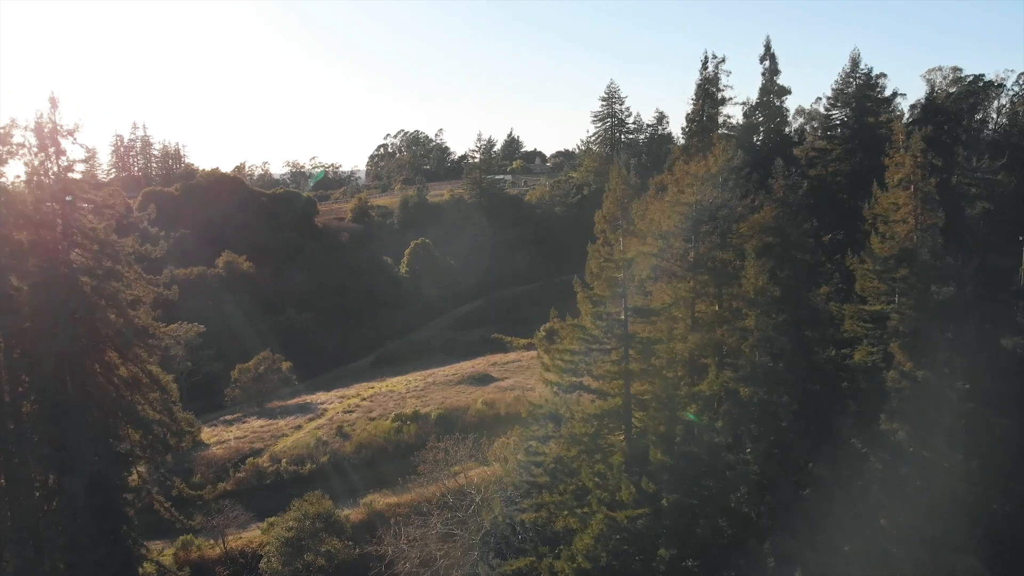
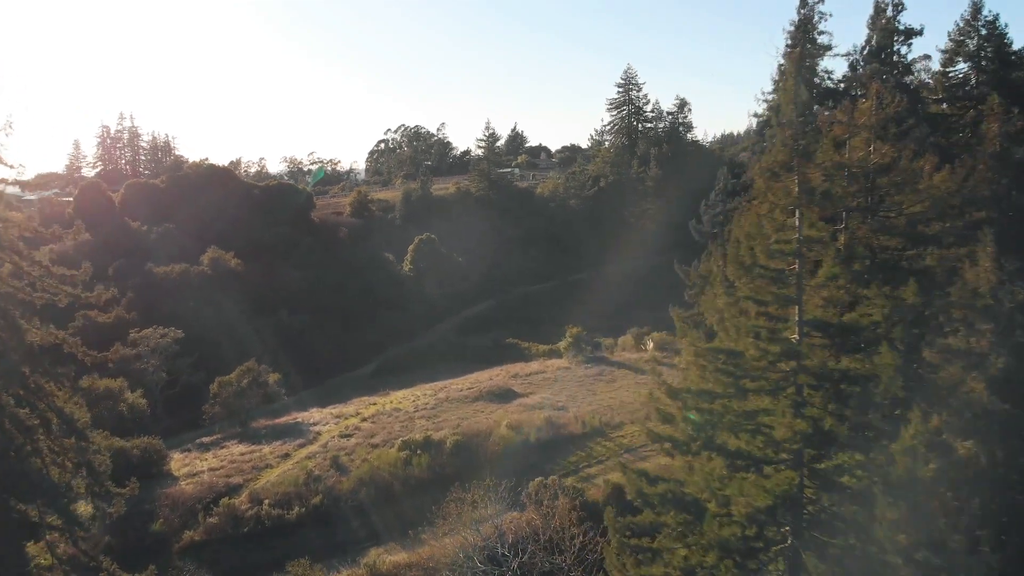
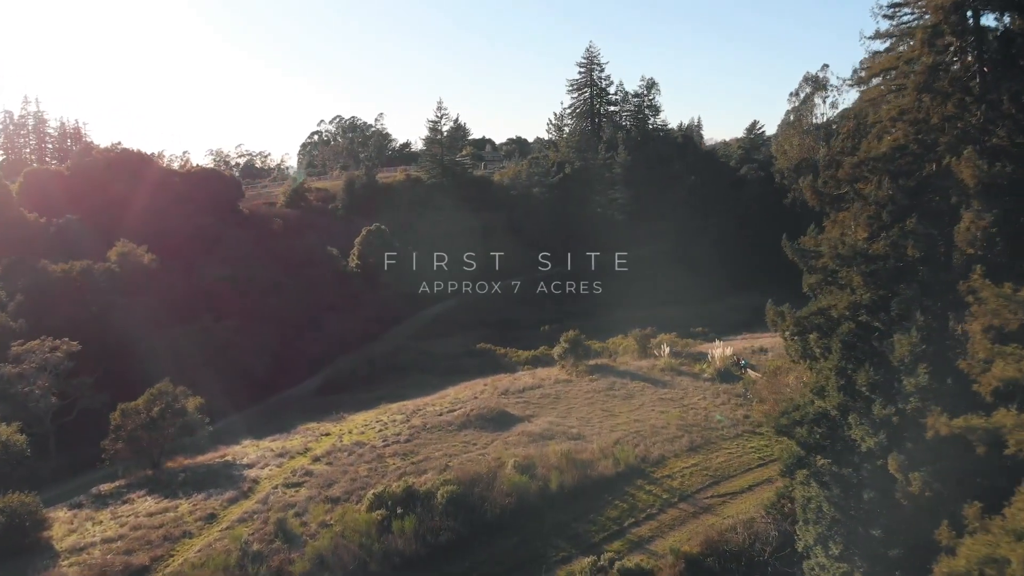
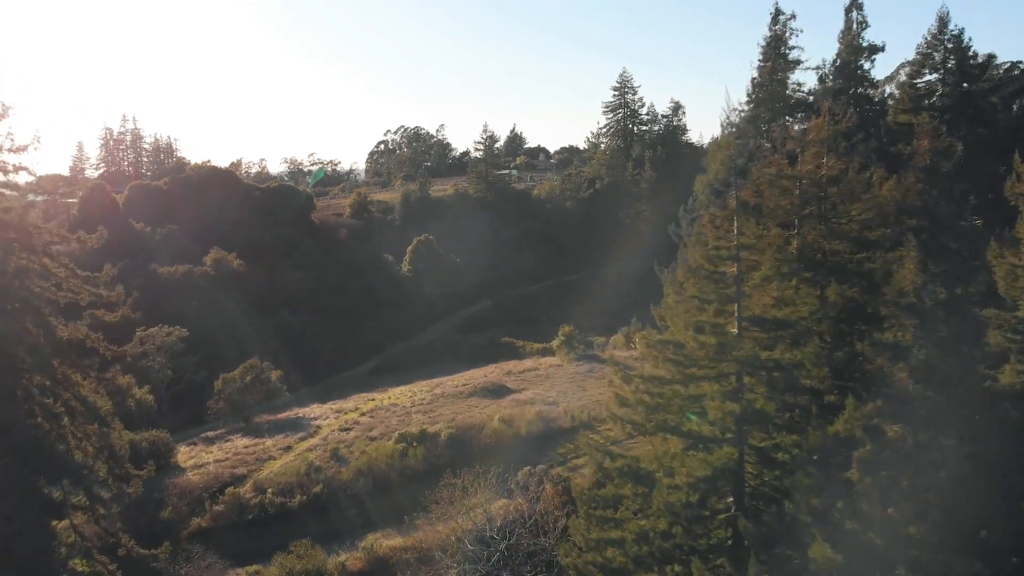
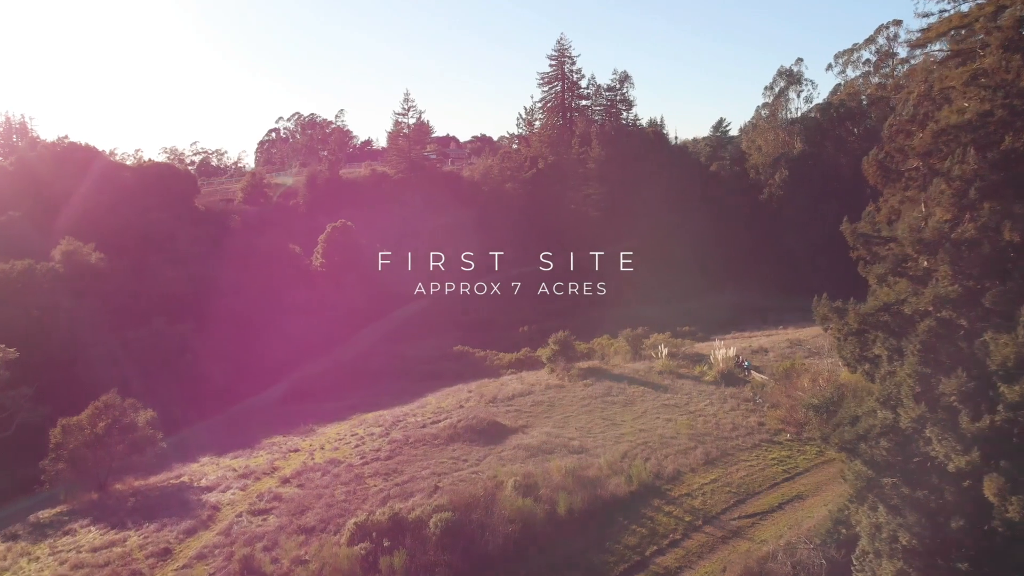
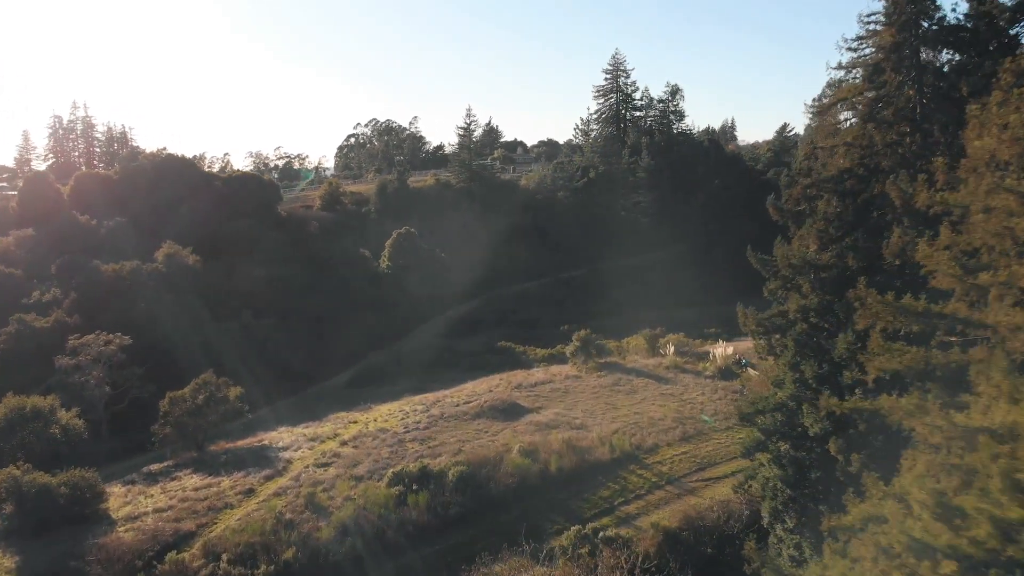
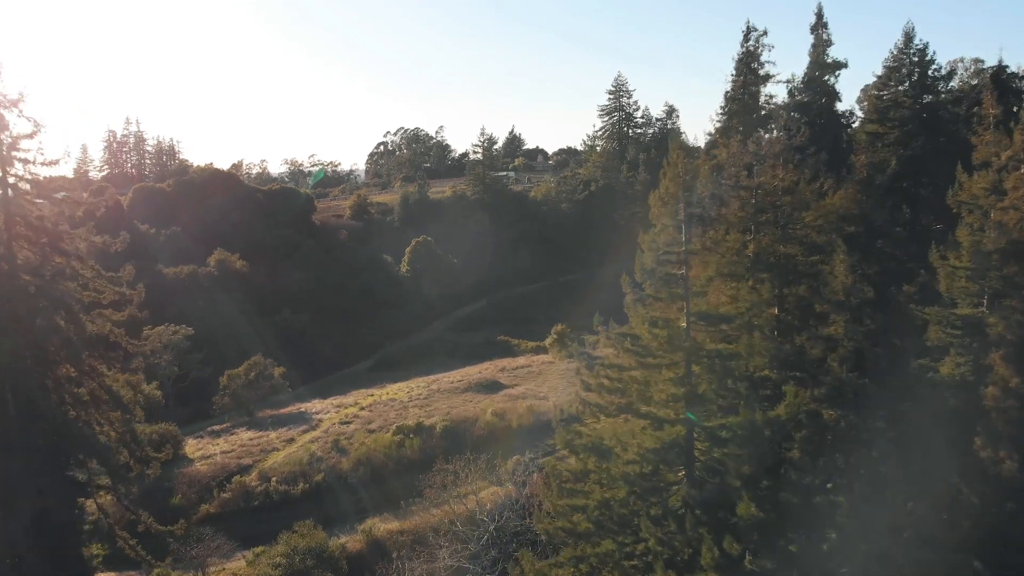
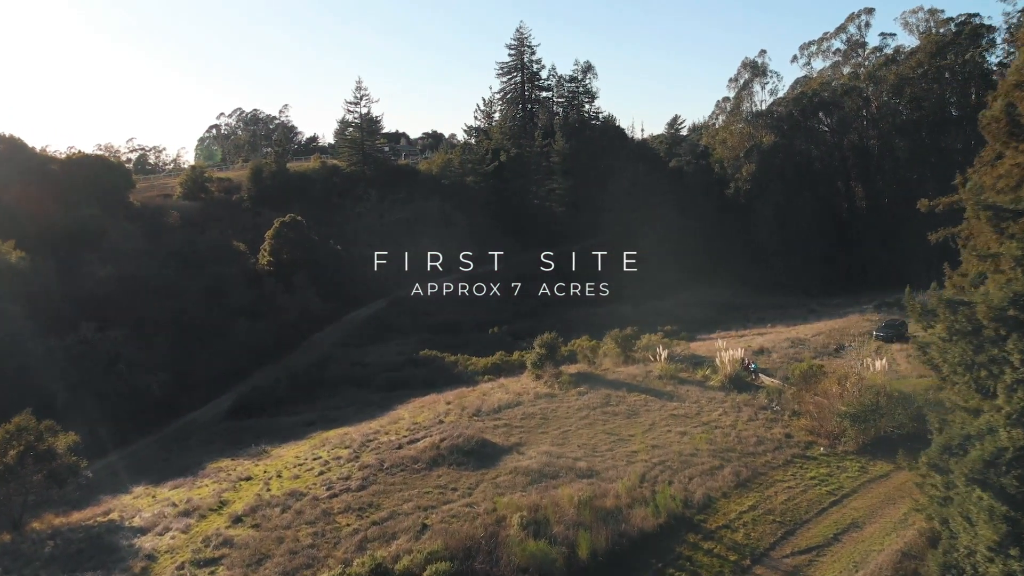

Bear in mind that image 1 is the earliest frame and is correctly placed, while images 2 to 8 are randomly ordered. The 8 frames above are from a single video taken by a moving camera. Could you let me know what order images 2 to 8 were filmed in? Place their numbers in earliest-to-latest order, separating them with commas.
7, 4, 2, 6, 3, 5, 8
